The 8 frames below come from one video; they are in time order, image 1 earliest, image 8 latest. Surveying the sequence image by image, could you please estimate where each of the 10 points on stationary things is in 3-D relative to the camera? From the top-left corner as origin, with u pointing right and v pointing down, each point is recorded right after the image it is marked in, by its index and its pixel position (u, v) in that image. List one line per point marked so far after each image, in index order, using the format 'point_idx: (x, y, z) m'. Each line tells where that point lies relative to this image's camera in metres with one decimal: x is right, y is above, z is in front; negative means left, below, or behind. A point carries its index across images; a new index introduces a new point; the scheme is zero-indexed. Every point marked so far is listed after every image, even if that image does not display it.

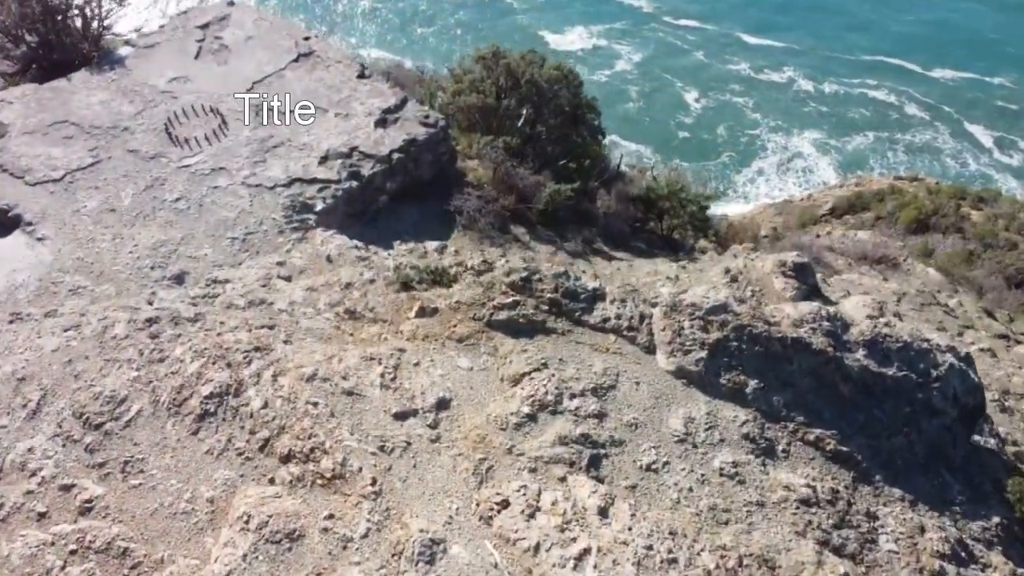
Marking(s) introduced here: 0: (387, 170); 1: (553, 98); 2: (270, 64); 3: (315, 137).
0: (-0.9, +0.9, +6.3) m
1: (+0.4, +1.6, +7.6) m
2: (-2.0, +1.9, +7.3) m
3: (-1.5, +1.1, +6.5) m
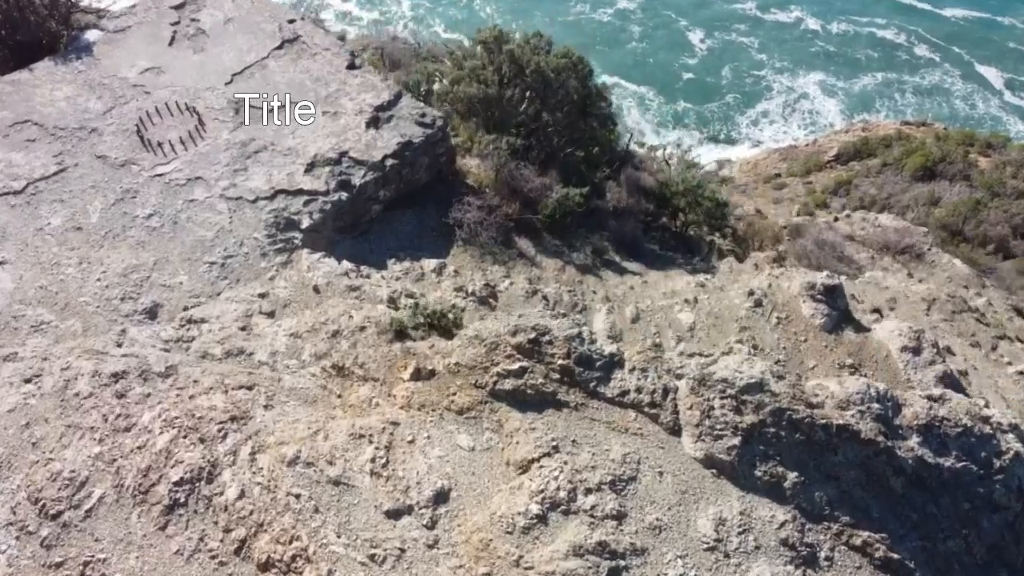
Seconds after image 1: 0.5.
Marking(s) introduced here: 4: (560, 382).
0: (-0.9, +0.7, +5.8) m
1: (+0.4, +1.6, +7.0) m
2: (-2.0, +1.8, +6.7) m
3: (-1.4, +1.0, +5.9) m
4: (+0.2, -0.4, +3.8) m
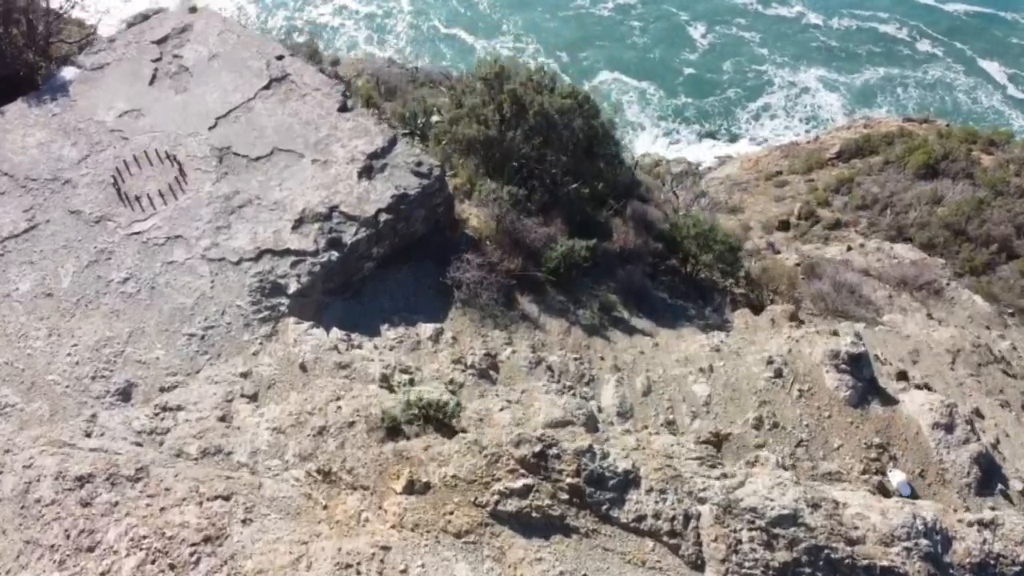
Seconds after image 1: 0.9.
0: (-0.9, +0.3, +5.4) m
1: (+0.4, +1.2, +6.6) m
2: (-1.9, +1.4, +6.3) m
3: (-1.4, +0.6, +5.6) m
4: (+0.2, -0.8, +3.5) m
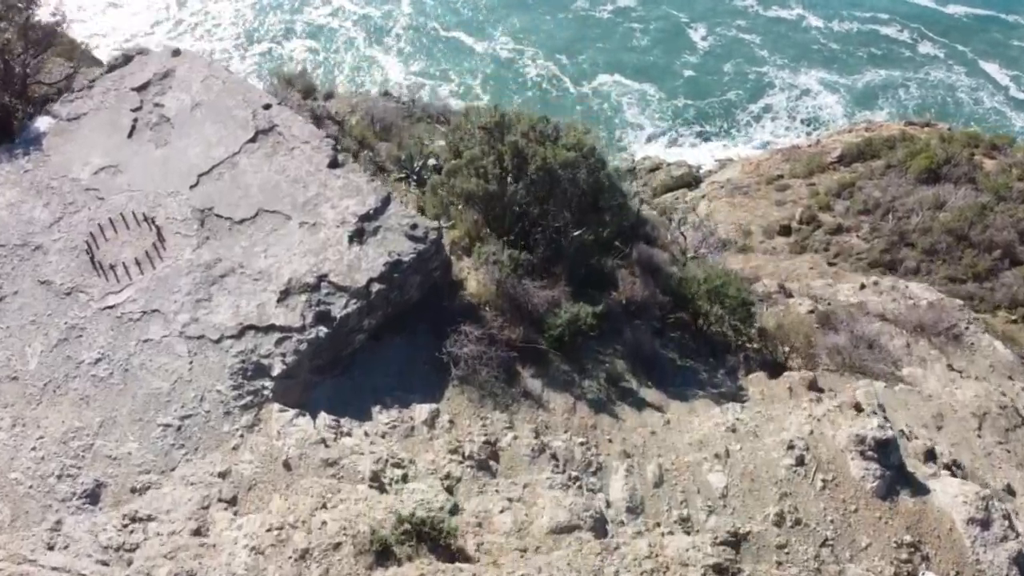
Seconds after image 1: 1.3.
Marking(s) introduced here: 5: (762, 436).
0: (-0.9, -0.1, +5.1) m
1: (+0.4, +0.8, +6.3) m
2: (-1.9, +1.0, +5.9) m
3: (-1.4, +0.2, +5.2) m
4: (+0.2, -1.3, +3.1) m
5: (+1.4, -0.8, +5.1) m
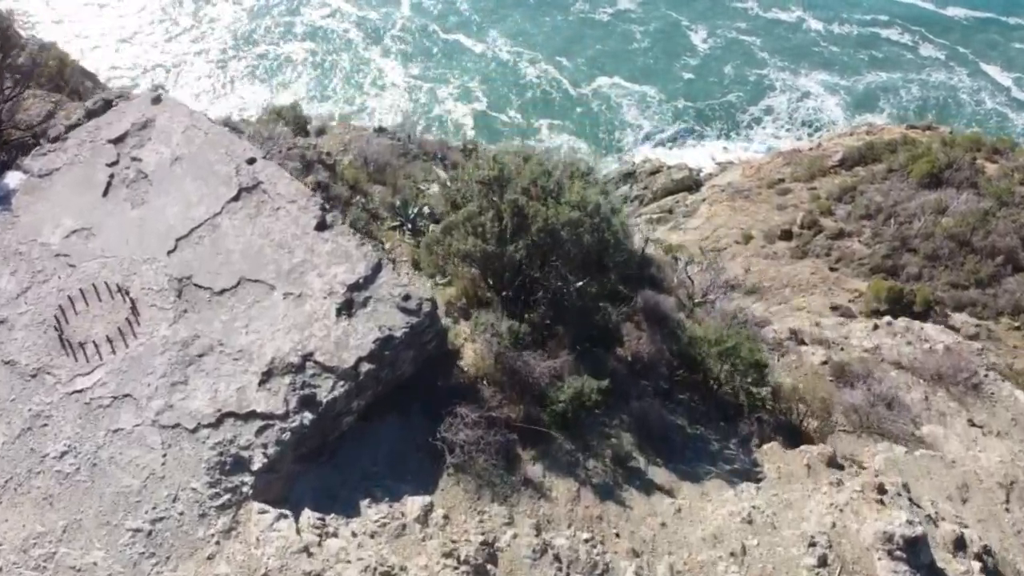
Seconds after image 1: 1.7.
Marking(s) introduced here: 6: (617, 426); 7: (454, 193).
0: (-0.9, -0.5, +4.7) m
1: (+0.4, +0.4, +5.9) m
2: (-1.9, +0.5, +5.5) m
3: (-1.4, -0.3, +4.9) m
4: (+0.2, -1.7, +2.8) m
5: (+1.4, -1.3, +4.7) m
6: (+0.7, -0.9, +5.5) m
7: (-0.4, +0.7, +6.3) m
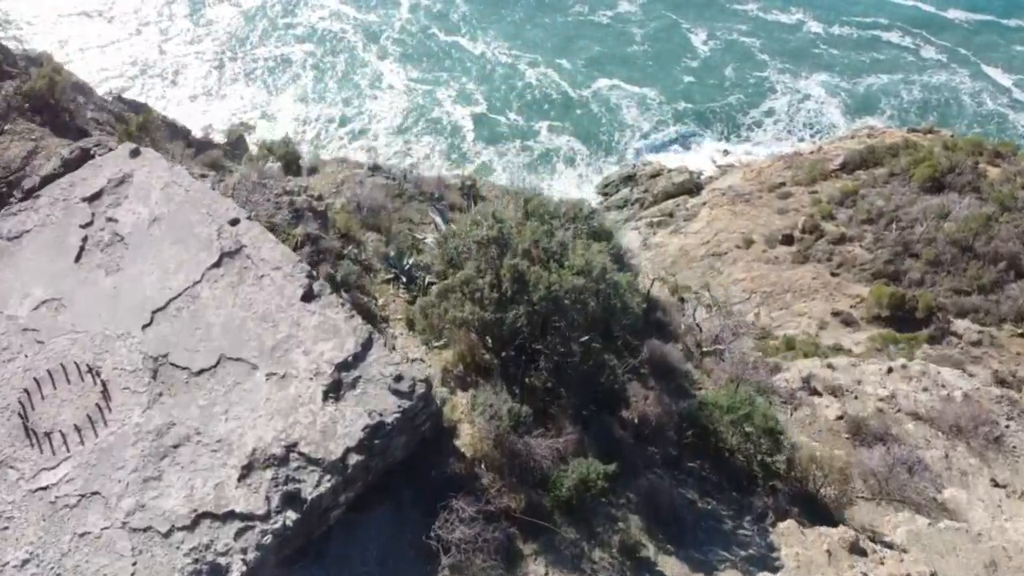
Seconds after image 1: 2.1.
0: (-0.9, -1.0, +4.4) m
1: (+0.4, -0.1, +5.6) m
2: (-1.9, +0.1, +5.2) m
3: (-1.4, -0.7, +4.5) m
4: (+0.2, -2.1, +2.4) m
5: (+1.4, -1.7, +4.4) m
6: (+0.7, -1.3, +5.1) m
7: (-0.4, +0.3, +5.9) m
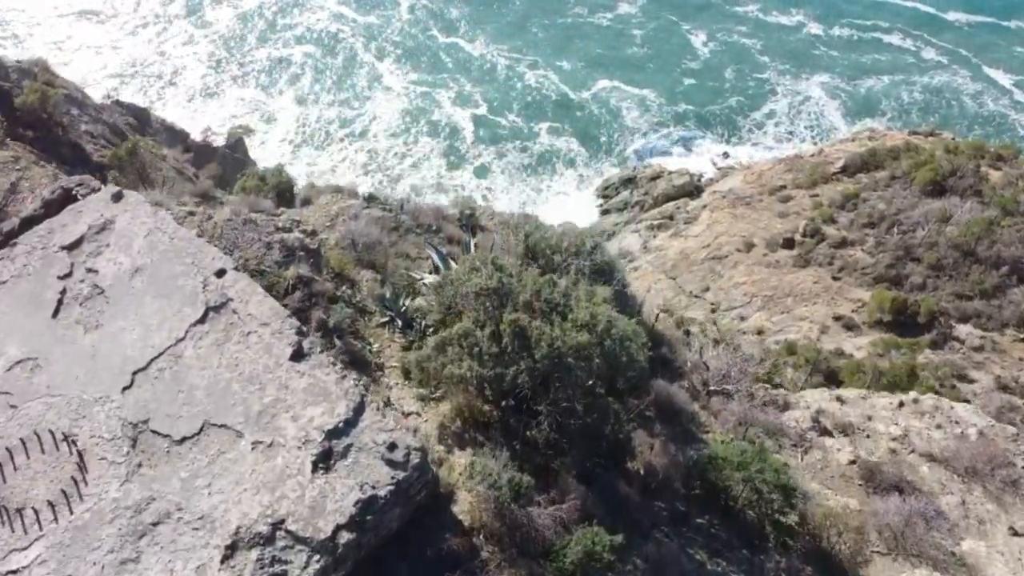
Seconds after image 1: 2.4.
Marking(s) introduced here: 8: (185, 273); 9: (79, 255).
0: (-0.9, -1.3, +4.1) m
1: (+0.4, -0.4, +5.3) m
2: (-1.9, -0.2, +4.9) m
3: (-1.4, -1.0, +4.2) m
4: (+0.2, -2.5, +2.2) m
5: (+1.4, -2.0, +4.1) m
6: (+0.7, -1.6, +4.9) m
7: (-0.4, -0.1, +5.7) m
8: (-1.9, +0.1, +5.2) m
9: (-2.6, +0.2, +5.3) m
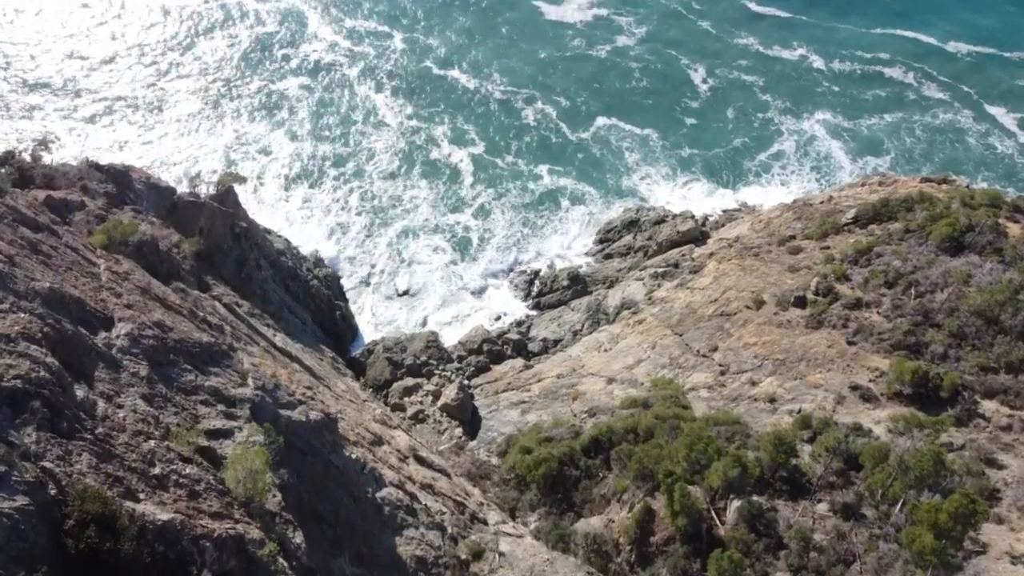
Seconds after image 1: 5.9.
0: (-0.8, -5.1, +0.9) m
1: (+0.5, -4.2, +2.2) m
2: (-1.9, -4.0, +1.8) m
3: (-1.3, -4.8, +1.1) m
4: (+0.3, -6.2, -1.0) m
5: (+1.5, -5.8, +0.9) m
6: (+0.7, -5.4, +1.7) m
7: (-0.3, -3.9, +2.5) m
8: (-1.8, -3.7, +2.0) m
9: (-2.5, -3.6, +2.1) m
